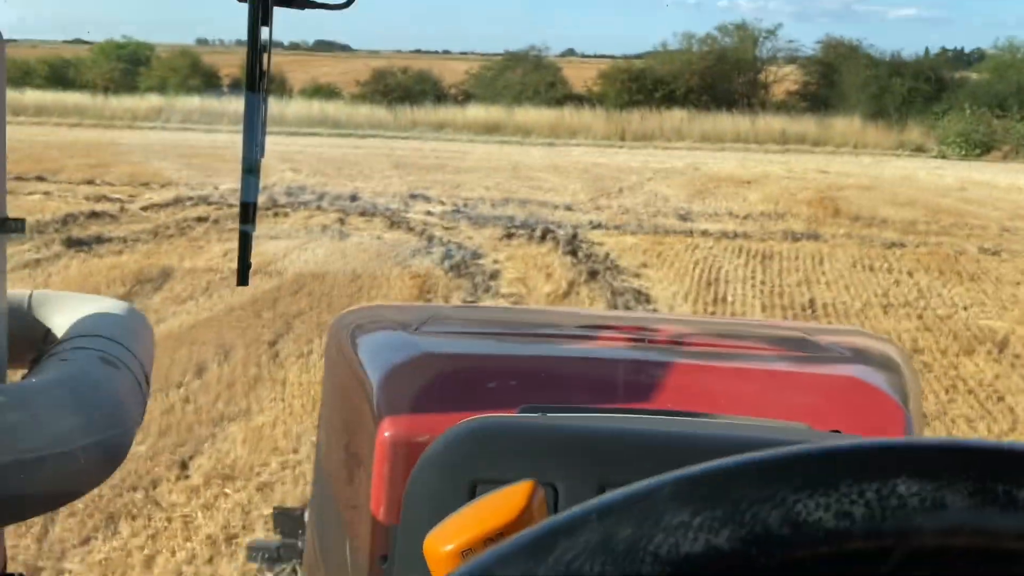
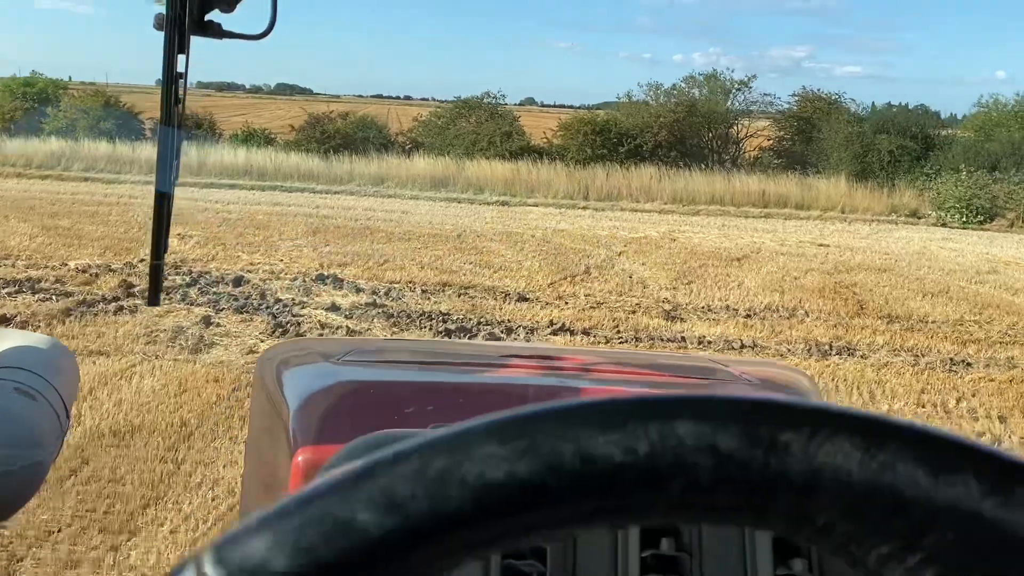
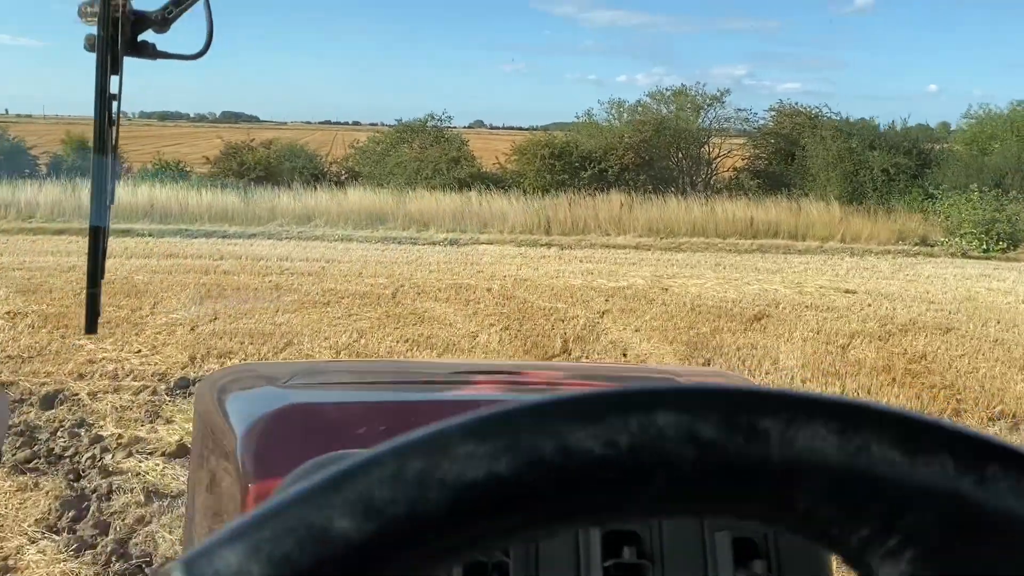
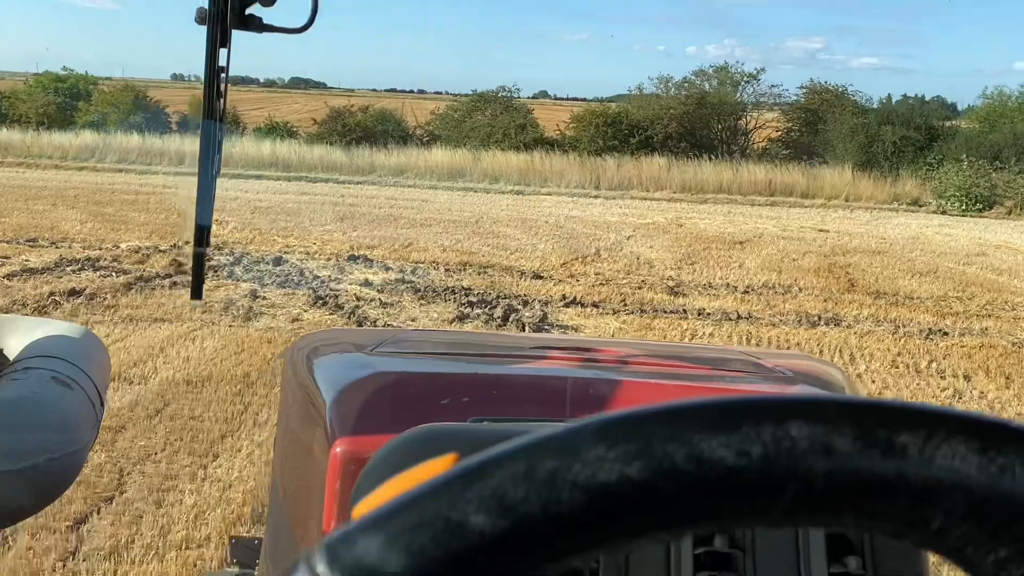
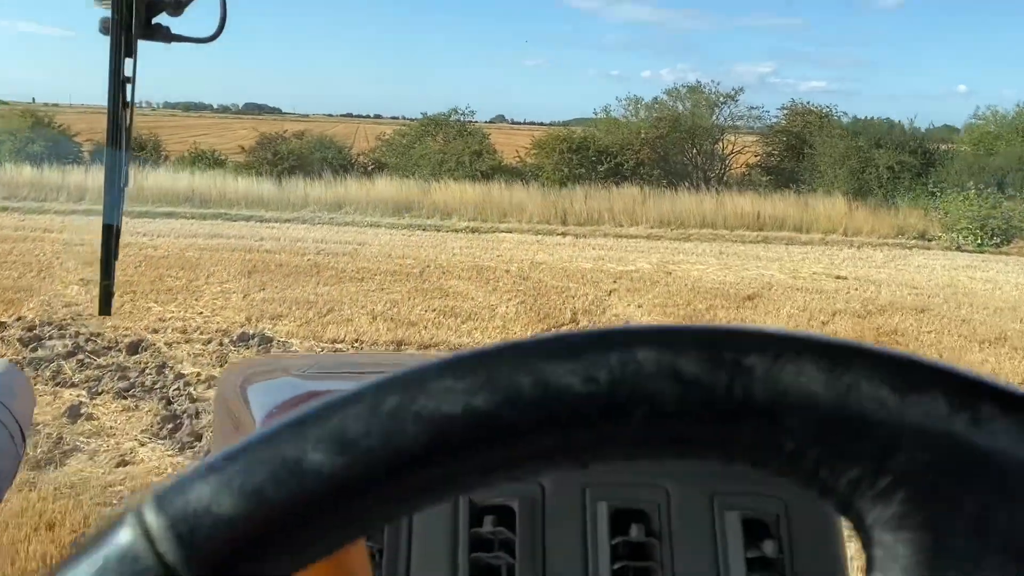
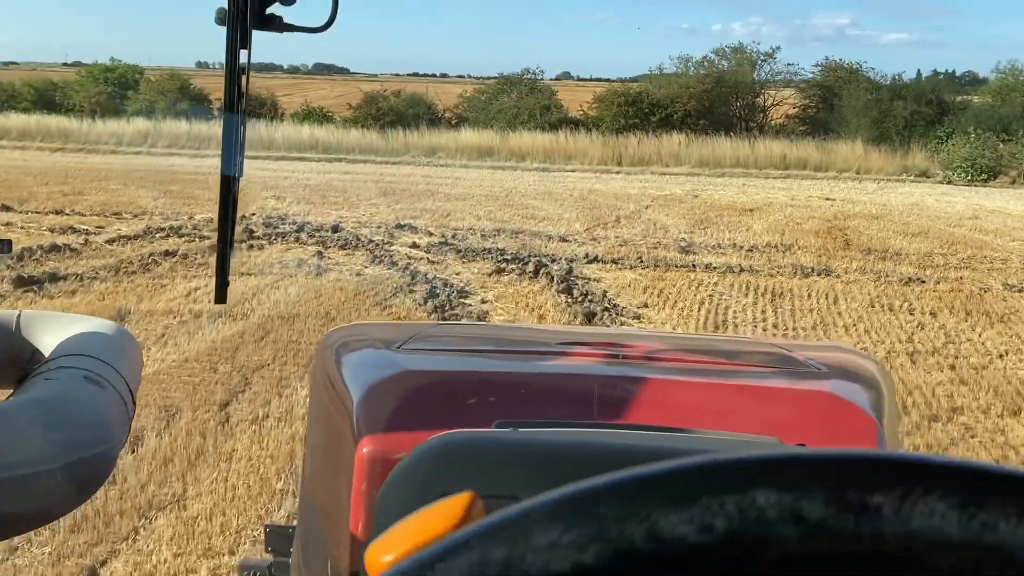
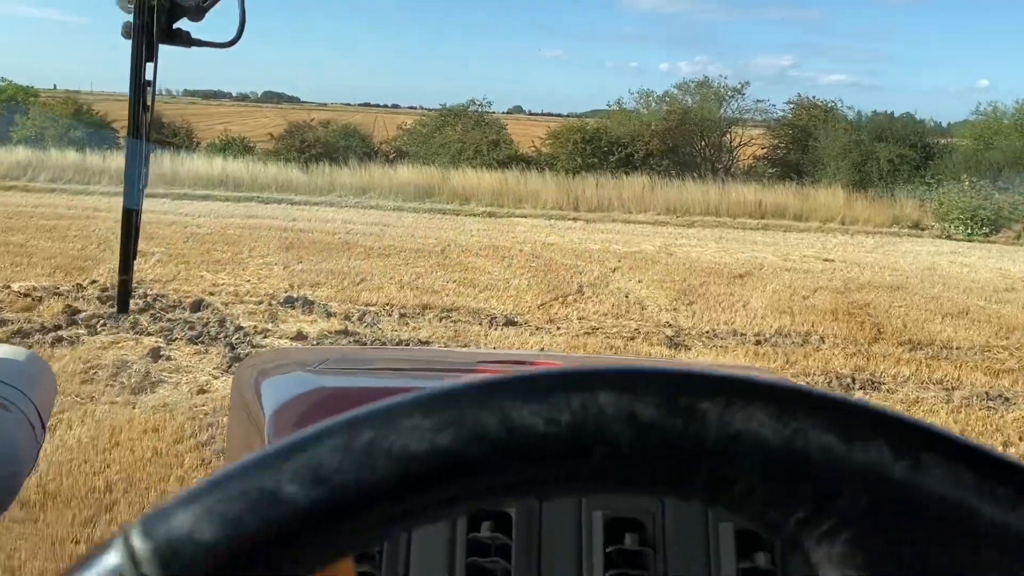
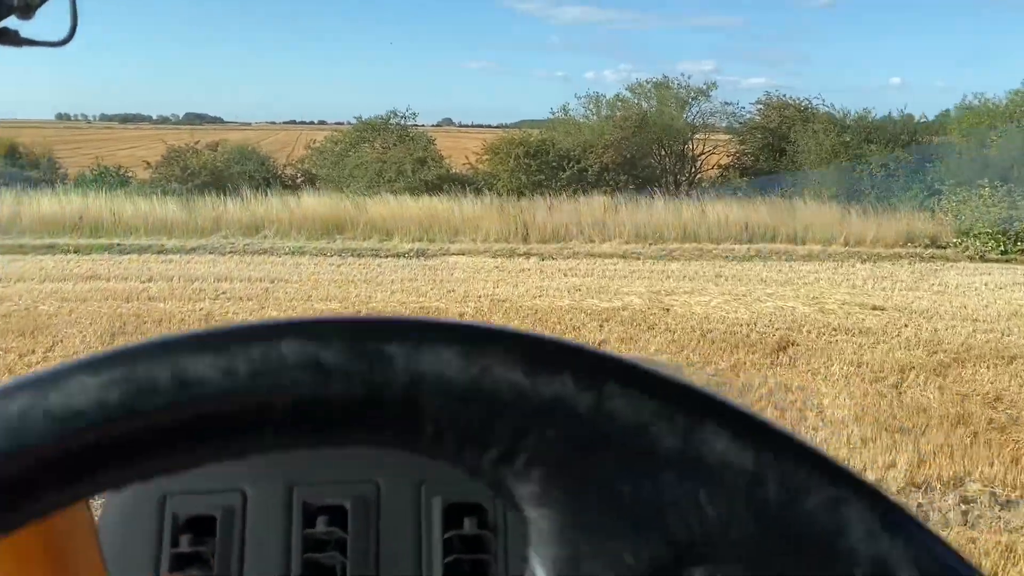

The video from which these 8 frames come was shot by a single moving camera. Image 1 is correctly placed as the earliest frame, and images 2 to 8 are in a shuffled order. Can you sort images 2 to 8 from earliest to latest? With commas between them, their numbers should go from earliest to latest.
6, 4, 2, 7, 5, 3, 8
